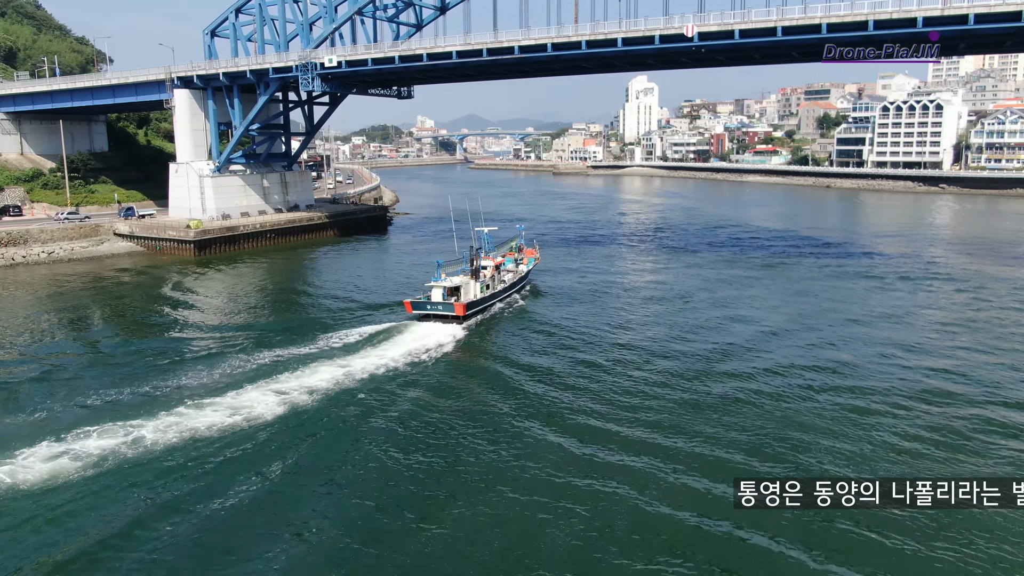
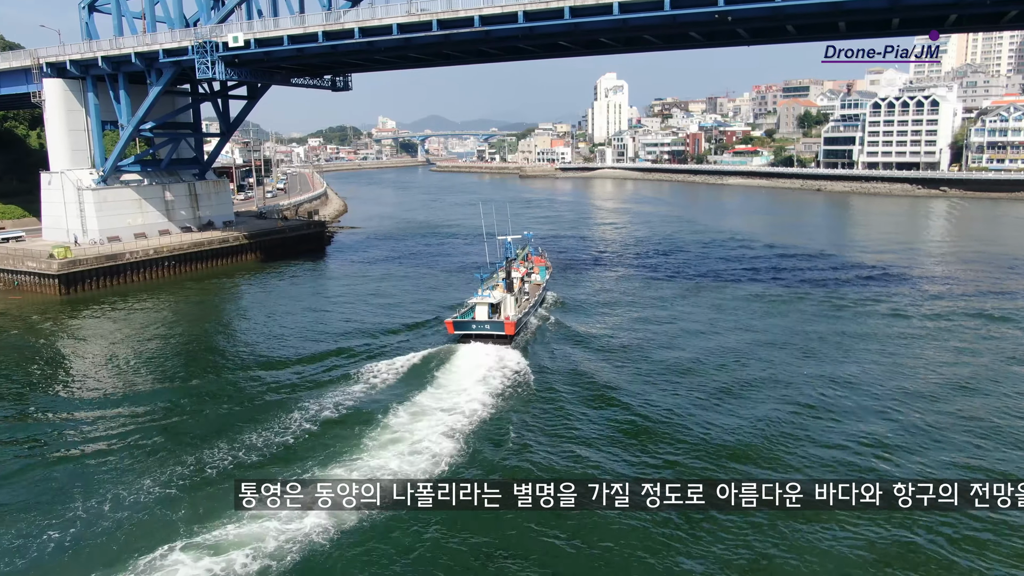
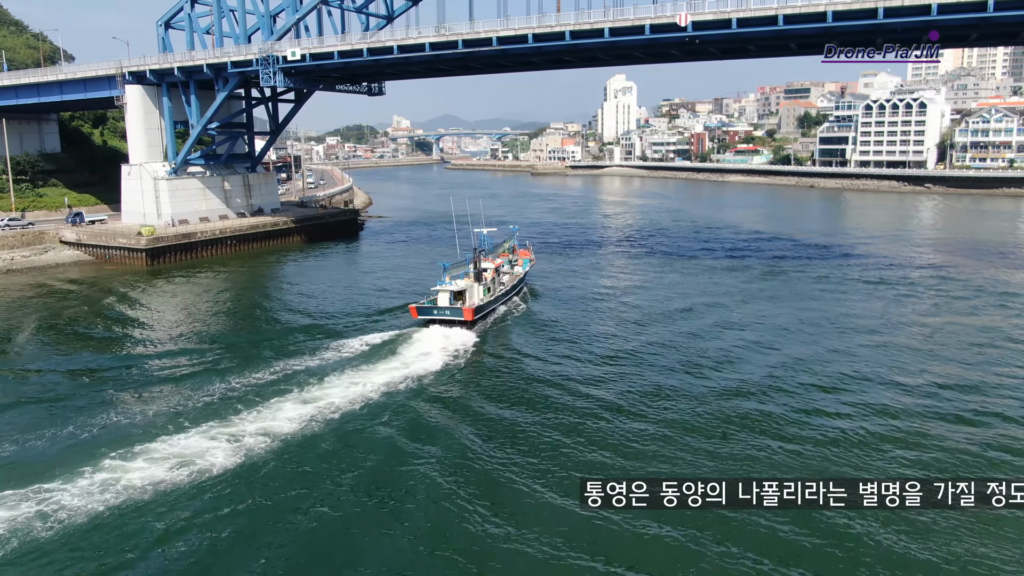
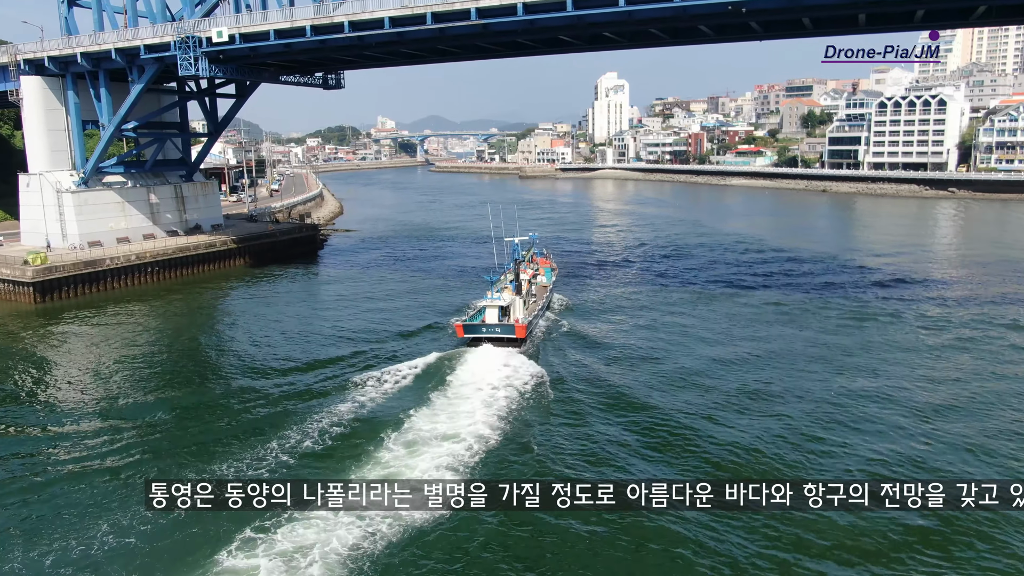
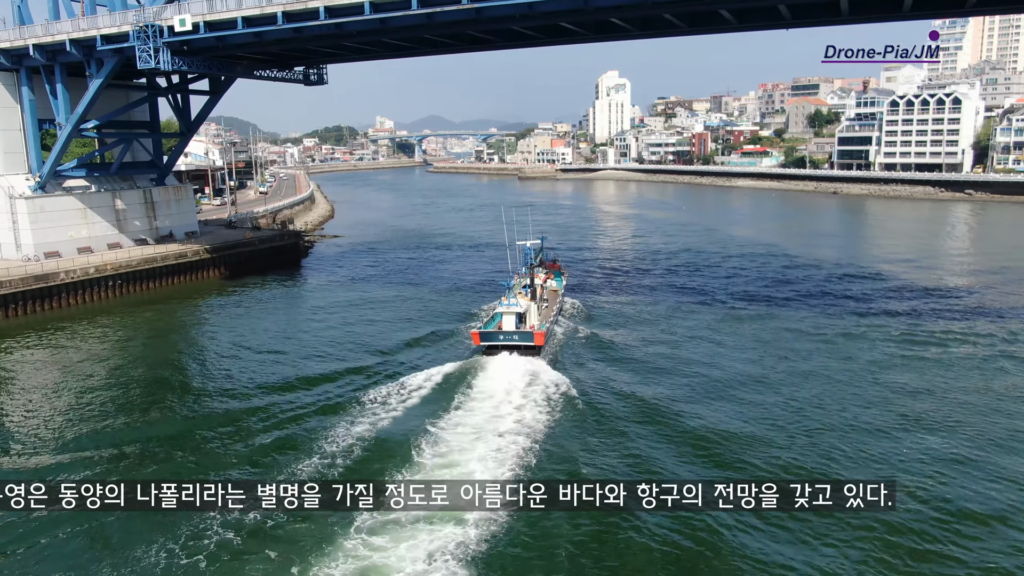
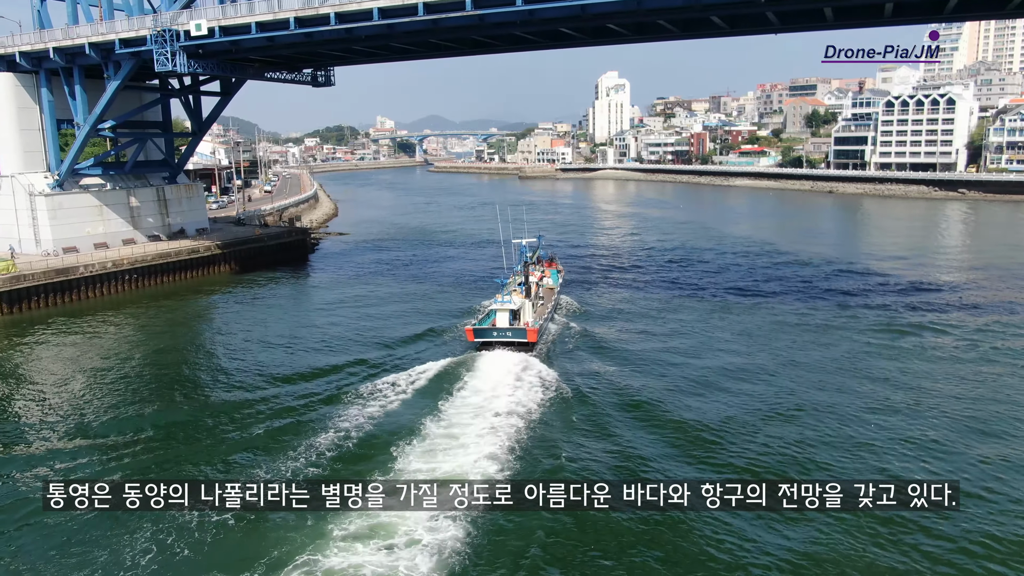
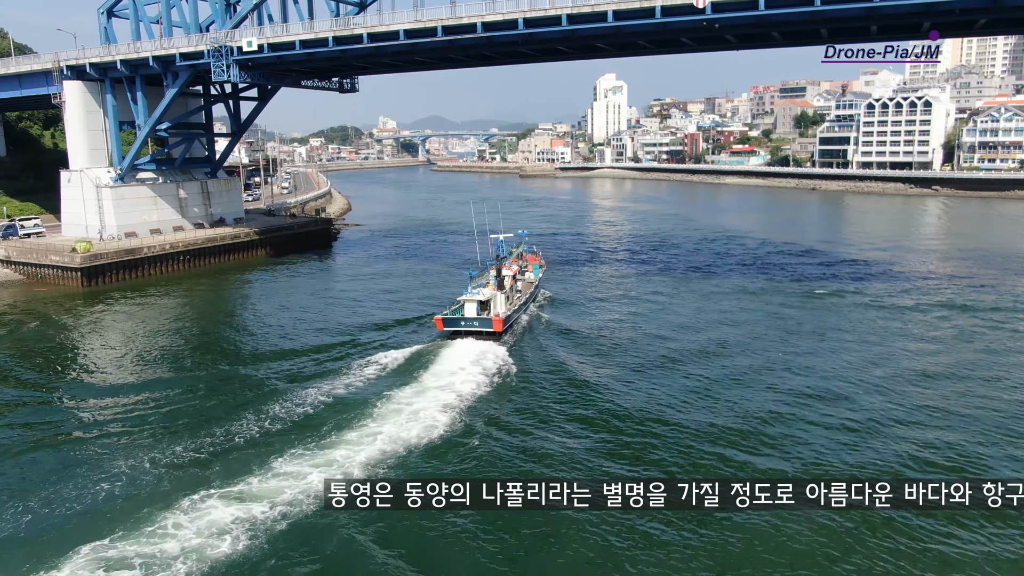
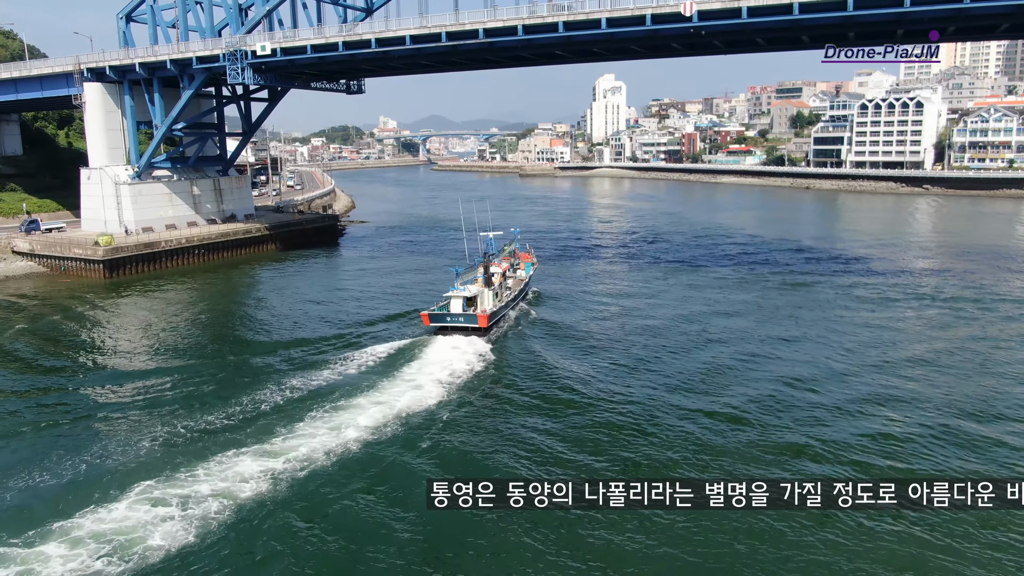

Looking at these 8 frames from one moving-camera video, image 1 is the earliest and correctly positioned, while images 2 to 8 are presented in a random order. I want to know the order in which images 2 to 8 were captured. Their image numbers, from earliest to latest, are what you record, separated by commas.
3, 8, 7, 2, 4, 6, 5
